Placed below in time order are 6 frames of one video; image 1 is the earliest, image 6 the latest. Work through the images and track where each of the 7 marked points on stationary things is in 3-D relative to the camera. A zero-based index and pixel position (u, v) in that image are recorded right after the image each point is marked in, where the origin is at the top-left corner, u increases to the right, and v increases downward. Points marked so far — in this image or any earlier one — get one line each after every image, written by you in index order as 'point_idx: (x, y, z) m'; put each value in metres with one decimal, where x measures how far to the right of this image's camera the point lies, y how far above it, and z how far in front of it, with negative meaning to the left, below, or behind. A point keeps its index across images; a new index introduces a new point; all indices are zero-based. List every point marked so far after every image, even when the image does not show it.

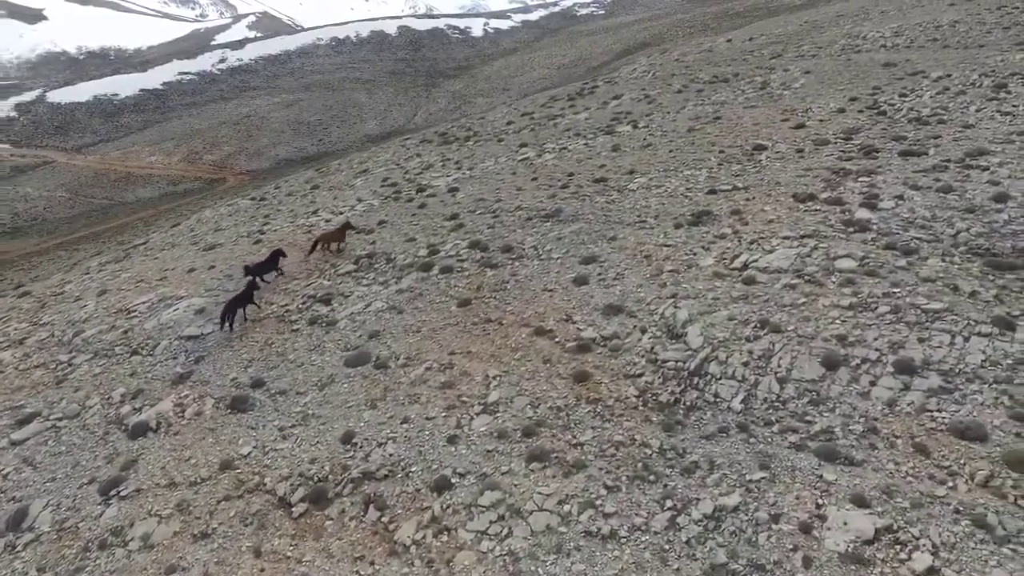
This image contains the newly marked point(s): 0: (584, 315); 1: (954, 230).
0: (+1.6, -0.7, +13.9) m
1: (+11.1, +1.5, +14.8) m
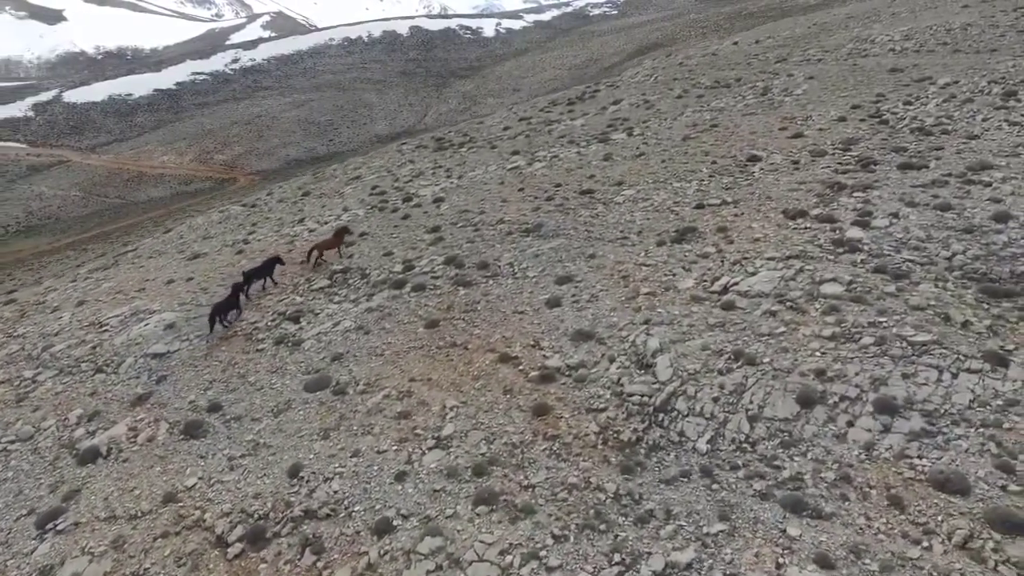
0: (+0.9, -1.2, +13.2) m
1: (+10.3, +0.8, +14.0) m
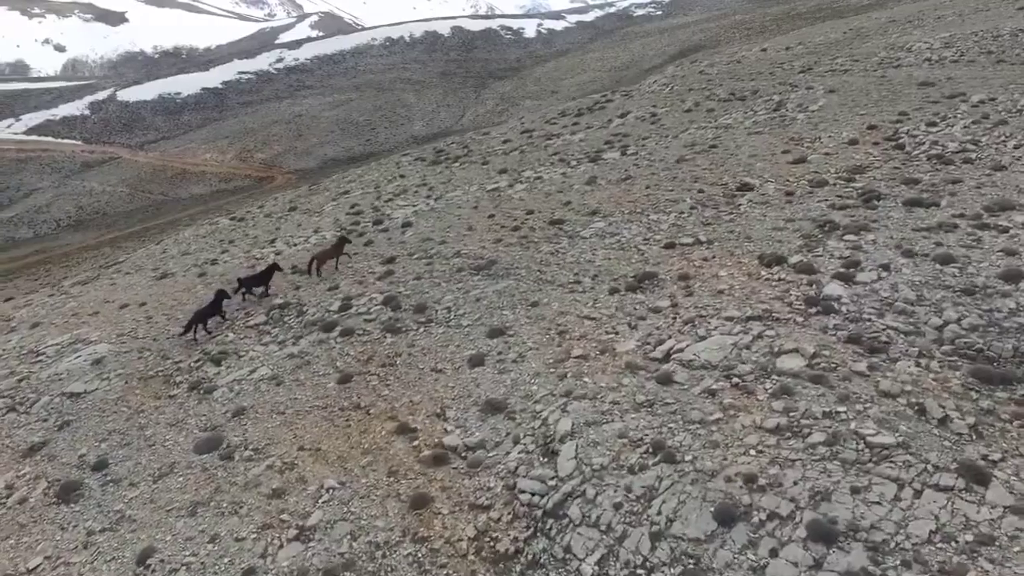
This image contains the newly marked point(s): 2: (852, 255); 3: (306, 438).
0: (-1.0, -2.5, +11.6) m
1: (+8.5, -0.6, +11.7) m
2: (+8.2, +0.8, +14.3) m
3: (-4.2, -3.0, +11.9) m
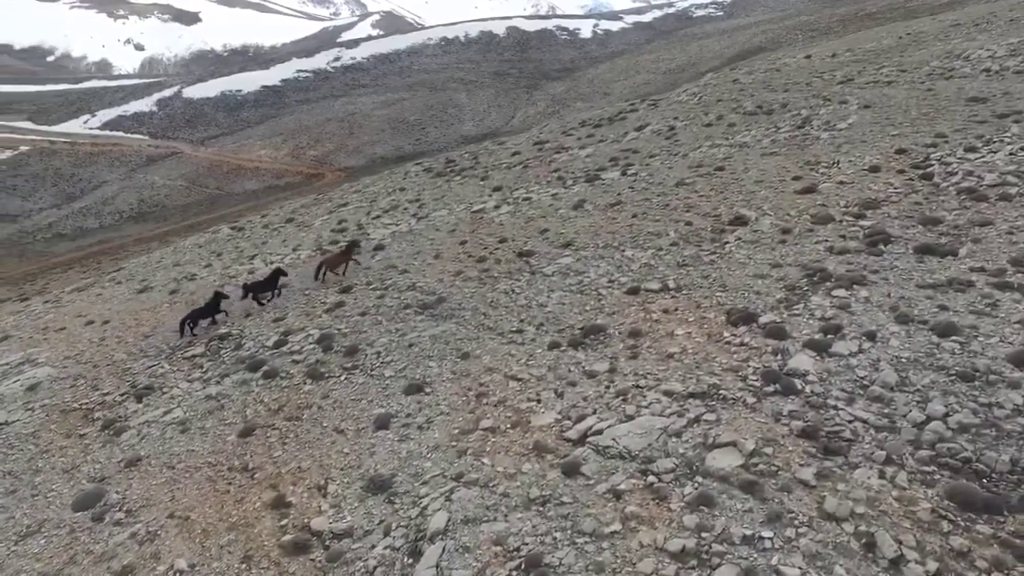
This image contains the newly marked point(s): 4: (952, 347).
0: (-3.0, -3.5, +10.3) m
1: (+6.6, -2.0, +9.5) m
2: (+6.6, -0.6, +12.1) m
3: (-6.1, -3.9, +10.8) m
4: (+8.0, -1.1, +10.7) m
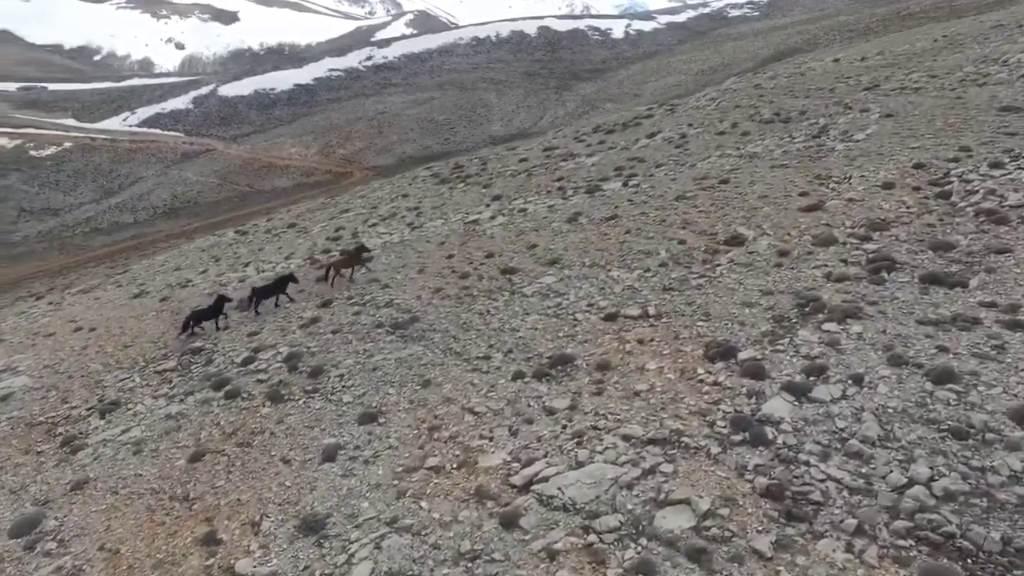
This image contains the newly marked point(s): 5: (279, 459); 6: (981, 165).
0: (-3.9, -4.0, +9.7) m
1: (+5.7, -2.7, +8.5) m
2: (+5.8, -1.3, +11.0) m
3: (-7.0, -4.3, +10.4) m
4: (+7.1, -1.8, +9.6) m
5: (-4.5, -3.3, +11.4) m
6: (+13.8, +3.5, +17.5) m
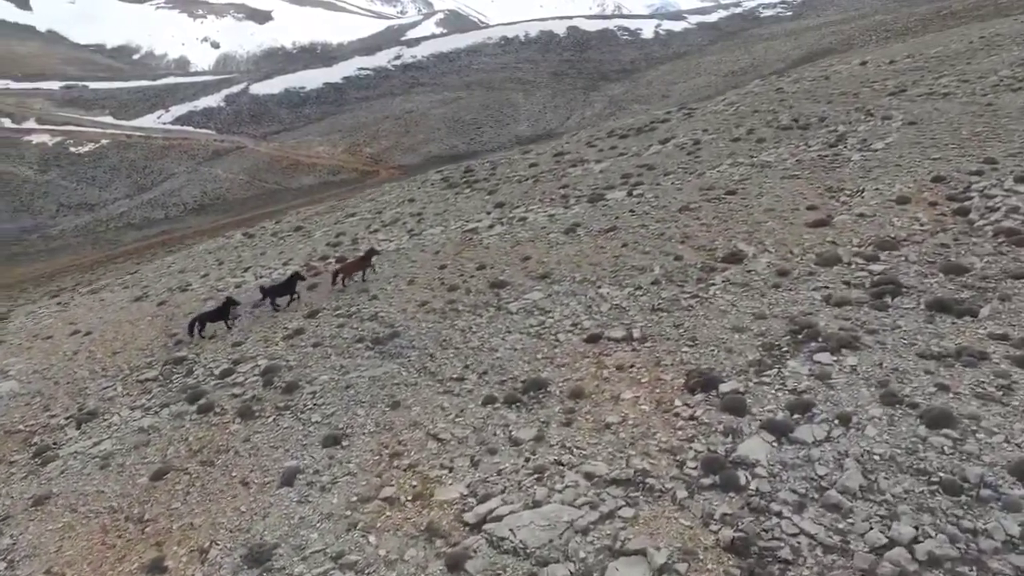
0: (-4.6, -4.3, +9.4) m
1: (+4.9, -3.2, +7.7) m
2: (+5.2, -1.8, +10.3) m
3: (-7.7, -4.6, +10.2) m
4: (+6.4, -2.3, +8.7) m
5: (-5.1, -3.6, +11.0) m
6: (+13.6, +2.9, +16.3) m
